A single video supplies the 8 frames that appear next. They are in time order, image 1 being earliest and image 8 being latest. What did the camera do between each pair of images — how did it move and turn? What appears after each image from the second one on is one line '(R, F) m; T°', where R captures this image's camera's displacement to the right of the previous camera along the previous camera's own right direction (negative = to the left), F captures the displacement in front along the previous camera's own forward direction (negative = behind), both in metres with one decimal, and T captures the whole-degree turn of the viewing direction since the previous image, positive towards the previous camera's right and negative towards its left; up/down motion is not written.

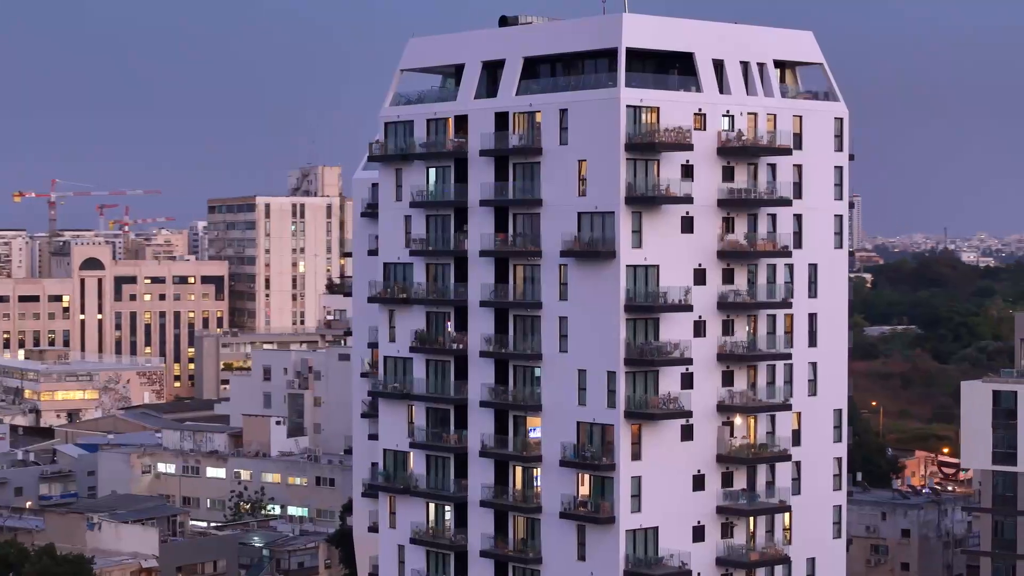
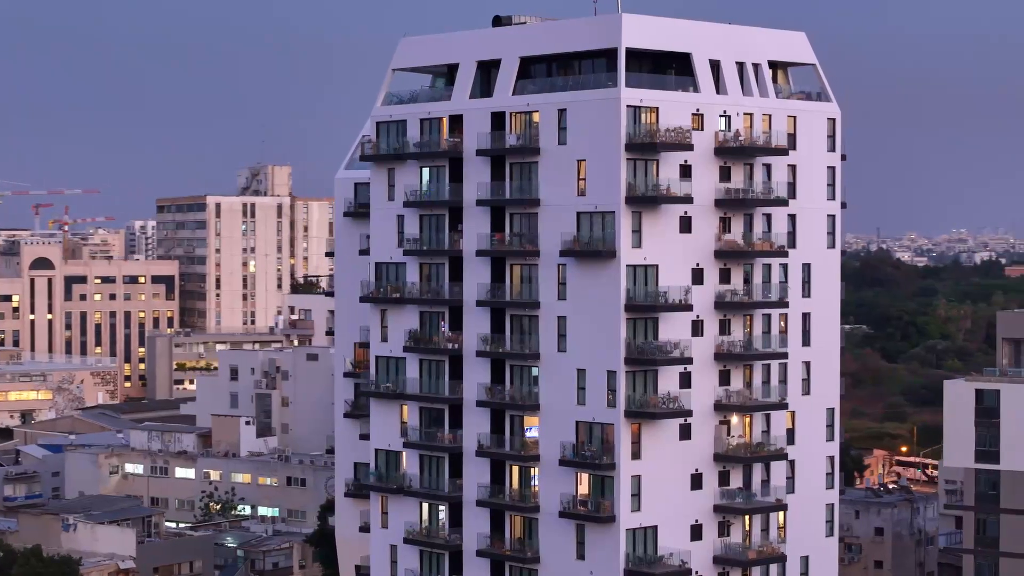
(-2.4, 0.0) m; +2°
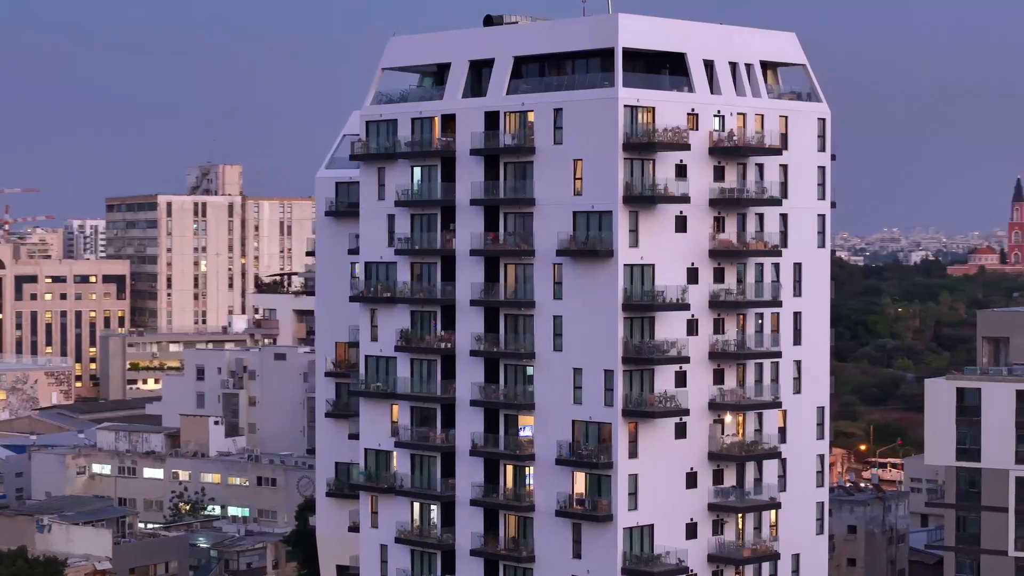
(-2.2, 0.0) m; +2°
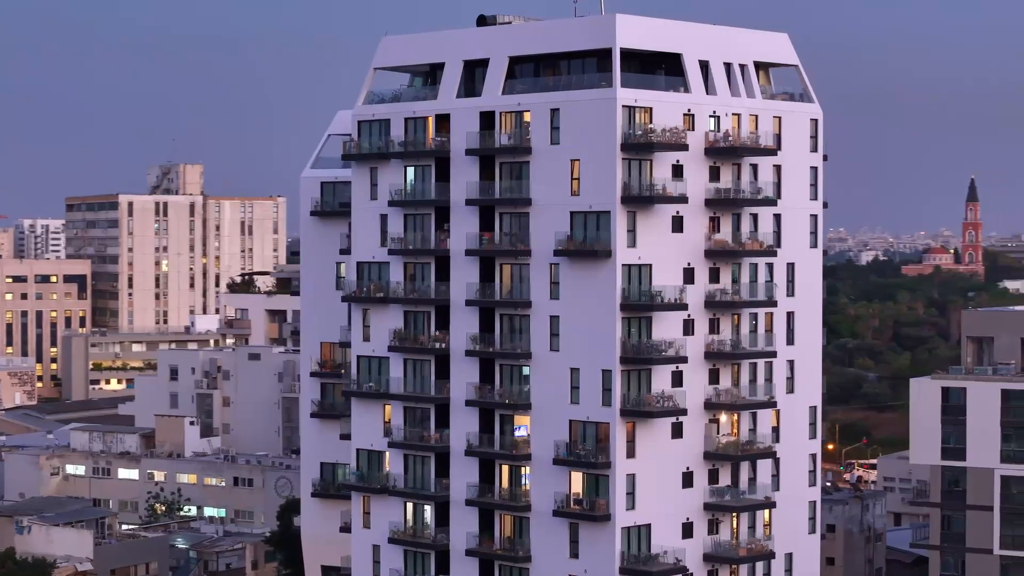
(-1.7, 0.0) m; +1°
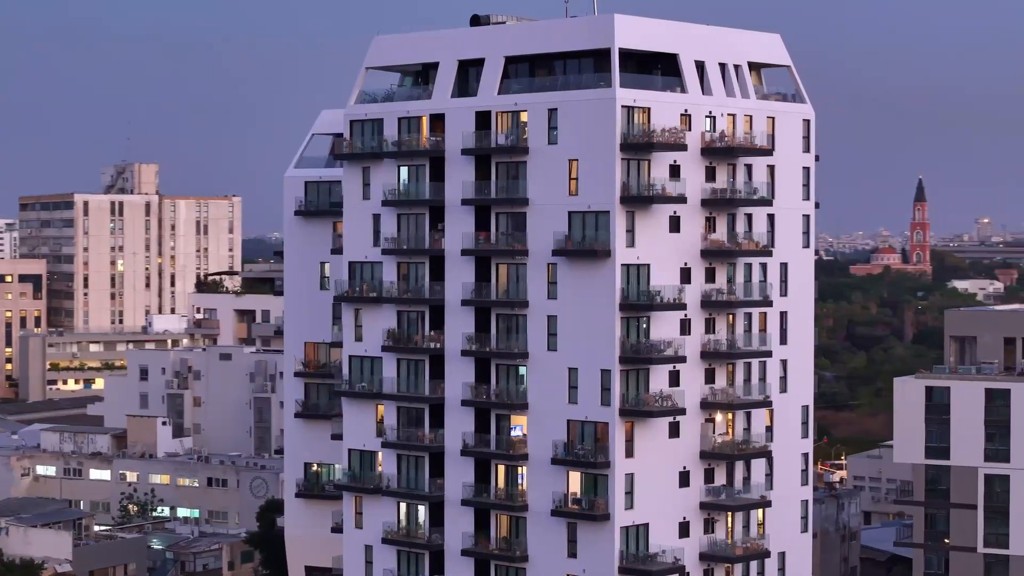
(-2.0, 0.0) m; +1°
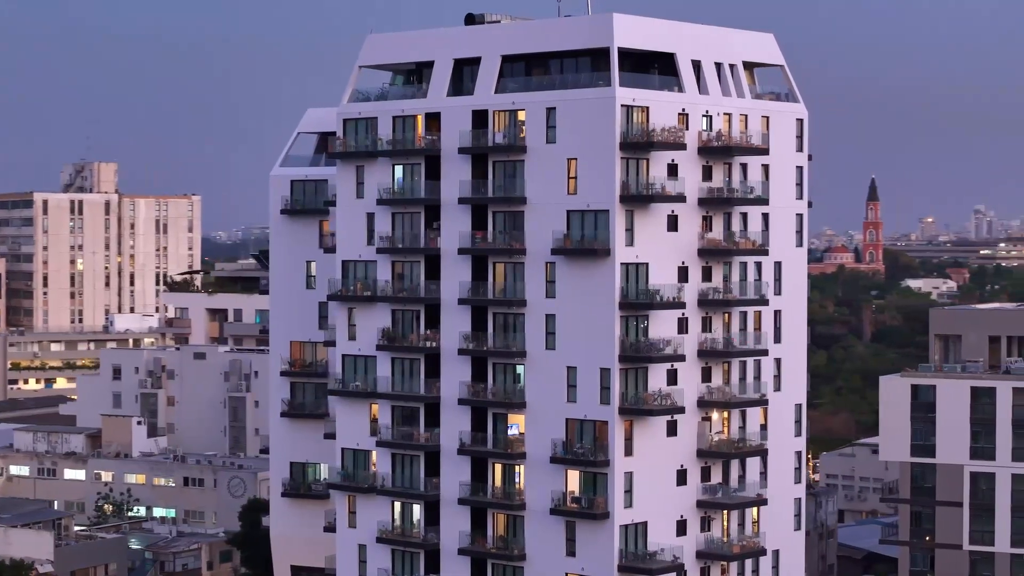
(-1.9, 0.0) m; +1°
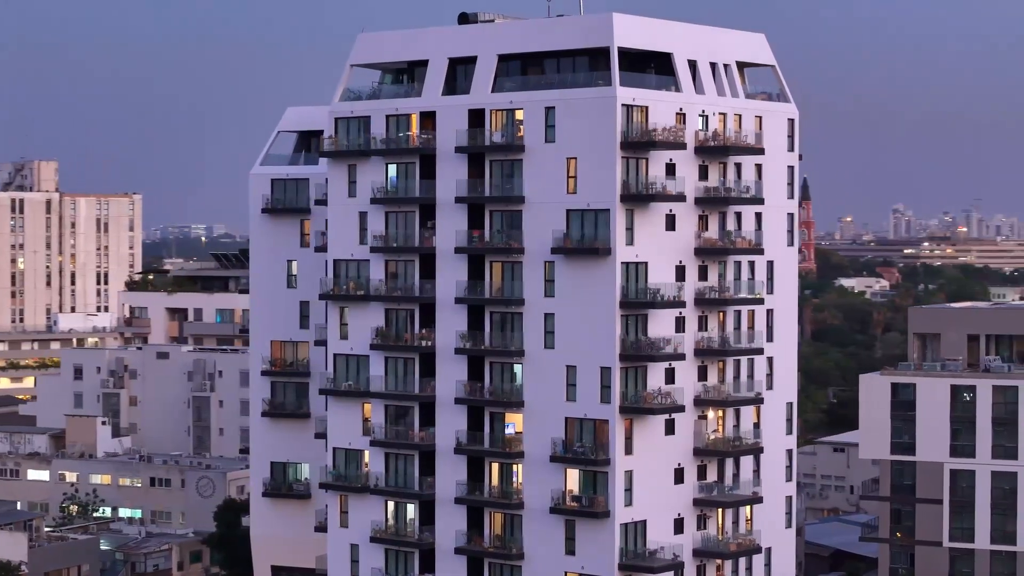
(-2.8, 0.0) m; +2°
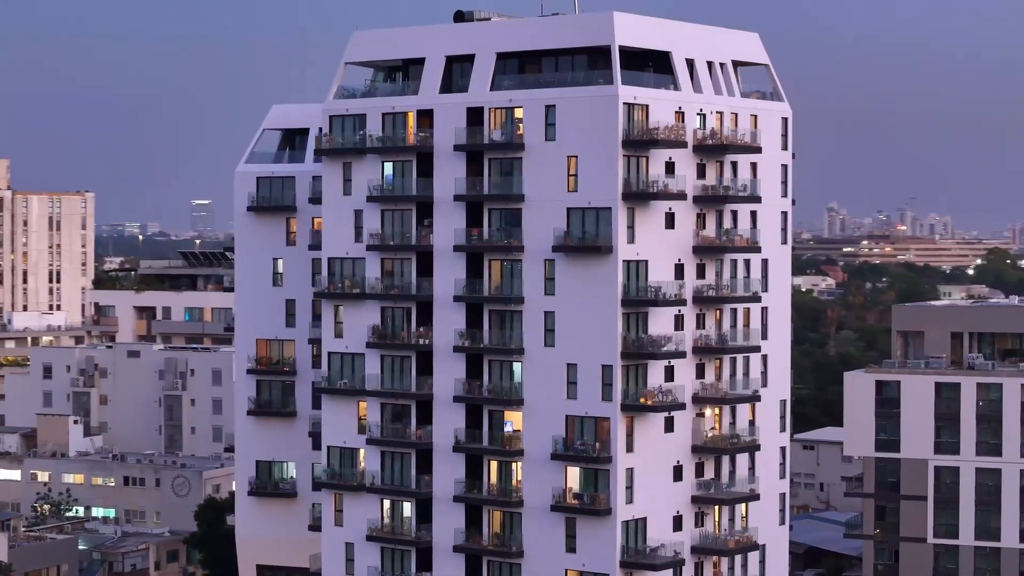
(-2.3, -0.1) m; +2°
